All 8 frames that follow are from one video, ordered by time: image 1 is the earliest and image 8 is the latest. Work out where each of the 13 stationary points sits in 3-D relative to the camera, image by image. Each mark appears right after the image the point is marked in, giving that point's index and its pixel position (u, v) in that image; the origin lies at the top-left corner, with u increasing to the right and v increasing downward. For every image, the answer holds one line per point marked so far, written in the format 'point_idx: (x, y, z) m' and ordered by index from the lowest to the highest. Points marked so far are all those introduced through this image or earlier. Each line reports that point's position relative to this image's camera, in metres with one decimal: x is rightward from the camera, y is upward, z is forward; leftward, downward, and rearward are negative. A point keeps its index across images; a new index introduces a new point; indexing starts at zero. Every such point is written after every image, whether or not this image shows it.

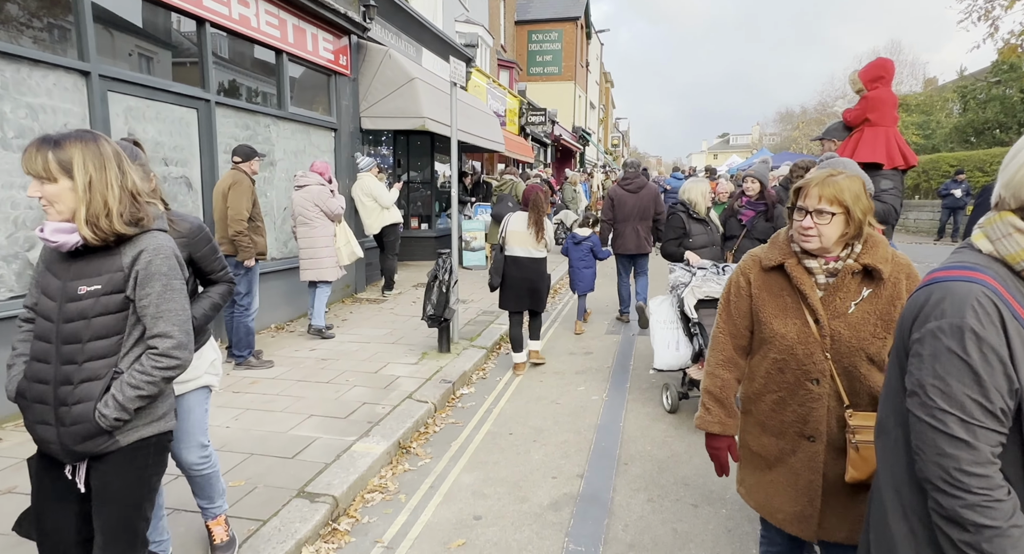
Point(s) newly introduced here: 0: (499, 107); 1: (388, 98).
0: (-0.4, +4.8, +18.5) m
1: (-1.8, +2.5, +9.1) m
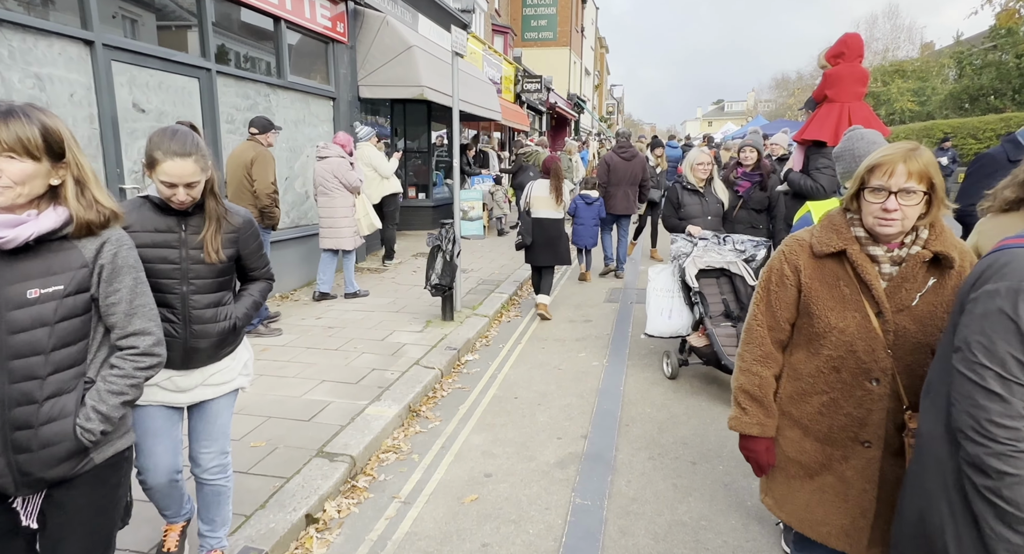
0: (-0.5, +5.7, +18.3) m
1: (-1.8, +3.0, +9.1) m
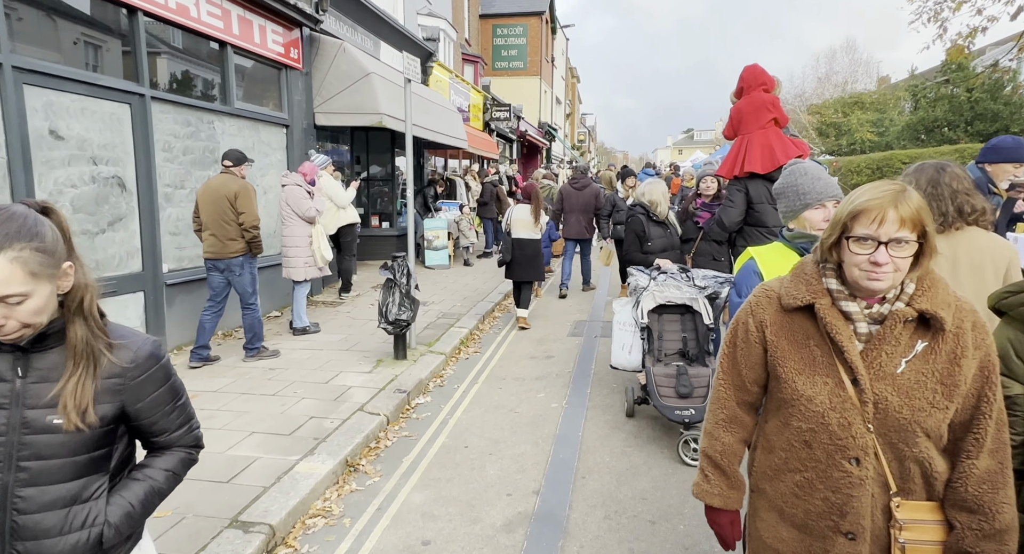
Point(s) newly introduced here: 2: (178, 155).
0: (-1.4, +4.9, +18.2) m
1: (-2.3, +2.5, +8.8) m
2: (-3.2, +1.1, +6.2) m
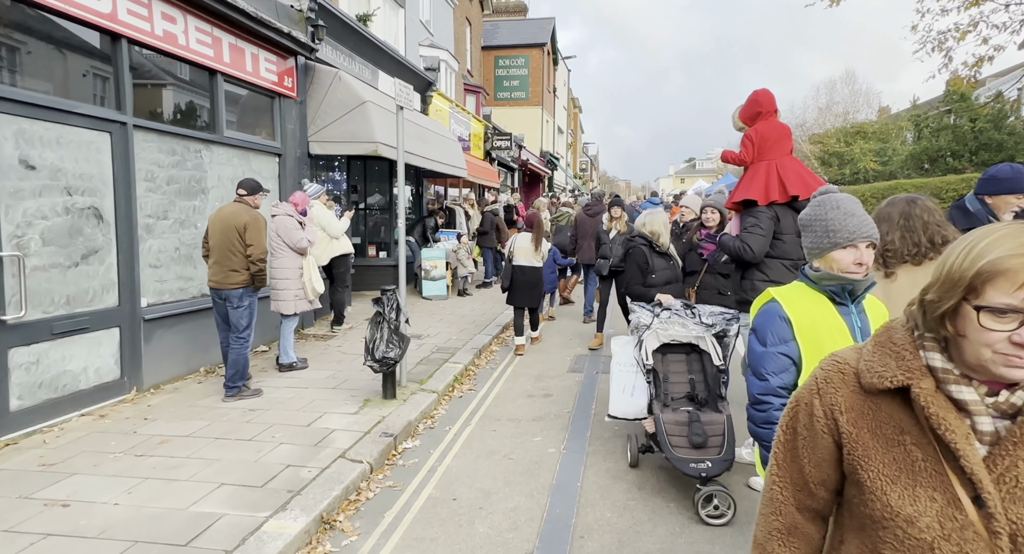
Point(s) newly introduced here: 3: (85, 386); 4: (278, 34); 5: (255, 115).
0: (-1.4, +4.1, +18.1) m
1: (-2.3, +2.1, +8.7) m
2: (-3.2, +0.8, +5.9) m
3: (-3.2, -0.8, +4.9) m
4: (-2.8, +2.9, +7.7) m
5: (-3.1, +1.9, +7.7) m
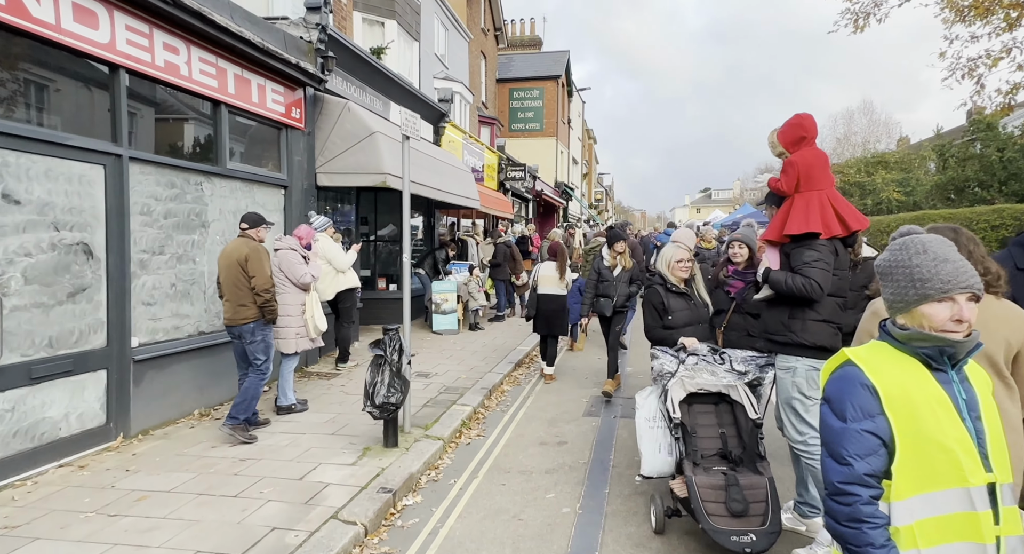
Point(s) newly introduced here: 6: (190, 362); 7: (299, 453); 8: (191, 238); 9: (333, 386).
0: (-1.0, +3.2, +18.0) m
1: (-2.2, +1.6, +8.5) m
2: (-3.1, +0.5, +5.7) m
3: (-3.2, -1.1, +4.6) m
4: (-2.6, +2.5, +7.6) m
5: (-2.9, +1.5, +7.6) m
6: (-2.9, -0.8, +6.0) m
7: (-1.6, -1.3, +4.9) m
8: (-3.0, +0.4, +6.1) m
9: (-2.0, -1.2, +7.2) m
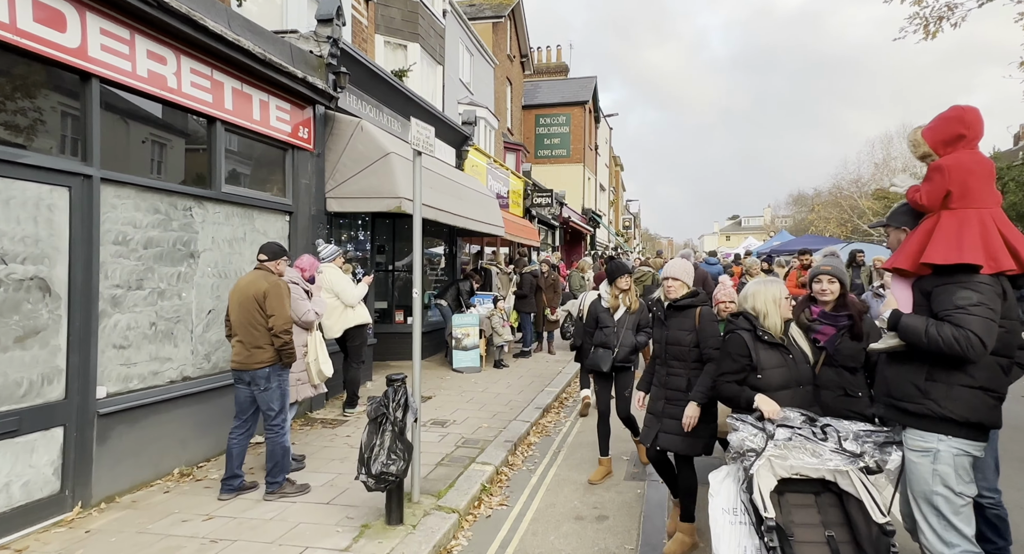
0: (-0.3, +2.4, +17.3) m
1: (-1.8, +1.2, +7.8) m
2: (-2.9, +0.2, +5.0) m
3: (-3.0, -1.4, +3.9) m
4: (-2.3, +2.1, +6.9) m
5: (-2.6, +1.1, +6.9) m
6: (-2.7, -1.1, +5.2) m
7: (-1.4, -1.6, +4.1) m
8: (-2.8, +0.1, +5.4) m
9: (-1.7, -1.6, +6.4) m
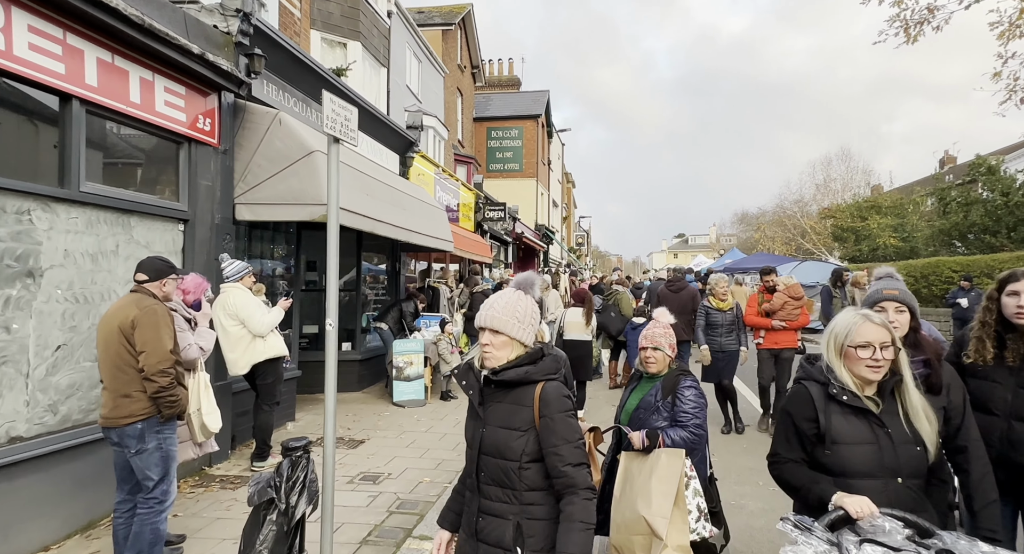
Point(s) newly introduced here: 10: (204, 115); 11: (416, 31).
0: (-1.5, +1.9, +16.1) m
1: (-2.4, +1.0, +6.5) m
2: (-3.2, +0.1, +3.6) m
3: (-3.2, -1.5, +2.4) m
4: (-2.8, +1.9, +5.6) m
5: (-3.1, +0.9, +5.5) m
6: (-3.0, -1.2, +3.8) m
7: (-1.7, -1.7, +2.7) m
8: (-3.1, -0.1, +4.0) m
9: (-2.1, -1.8, +5.1) m
10: (-2.9, +1.5, +6.1) m
11: (-2.7, +6.8, +18.0) m
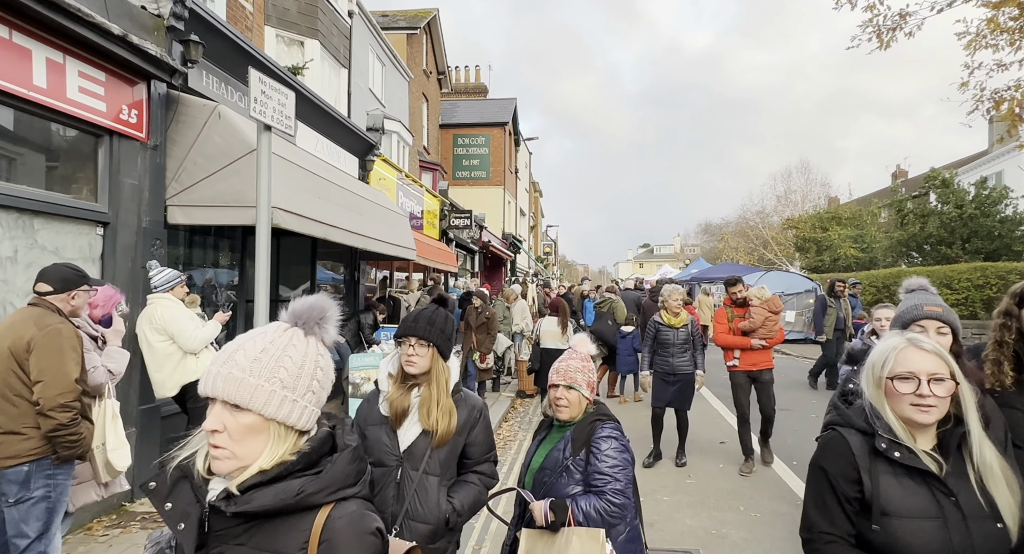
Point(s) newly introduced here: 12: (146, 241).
0: (-2.3, +1.7, +15.5) m
1: (-2.7, +0.9, +5.8) m
2: (-3.4, 0.0, +2.9) m
3: (-3.4, -1.5, +1.7) m
4: (-3.1, +1.8, +5.0) m
5: (-3.4, +0.9, +4.9) m
6: (-3.2, -1.3, +3.1) m
7: (-1.8, -1.7, +2.1) m
8: (-3.3, -0.2, +3.3) m
9: (-2.4, -1.8, +4.4) m
10: (-3.2, +1.4, +5.4) m
11: (-3.6, +6.5, +17.4) m
12: (-3.1, +0.3, +5.6) m
